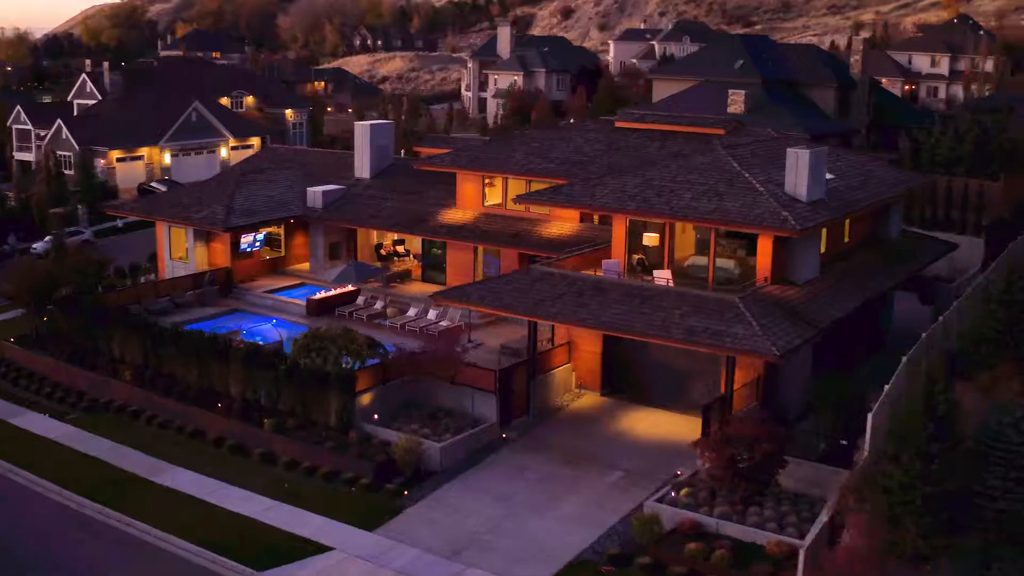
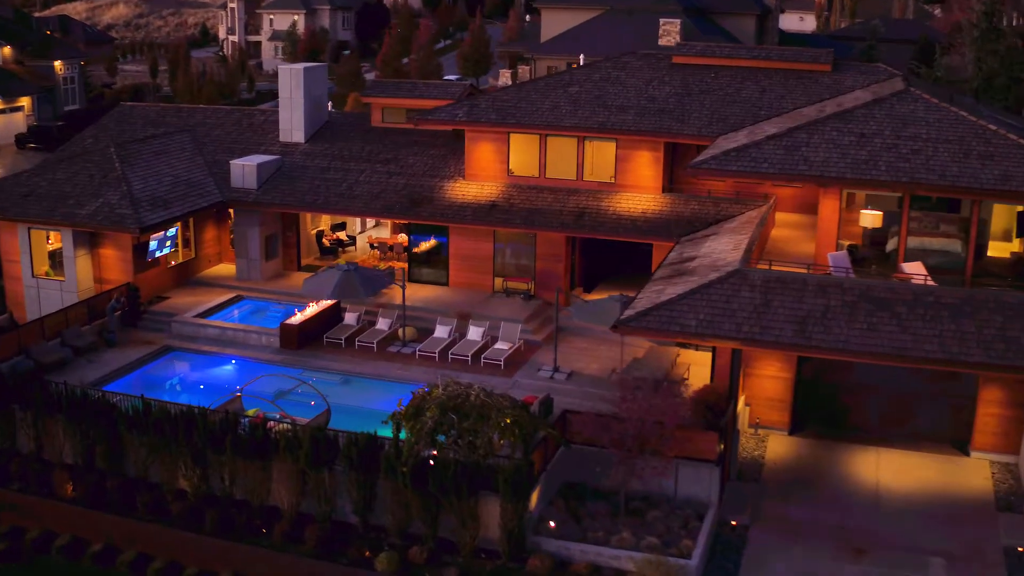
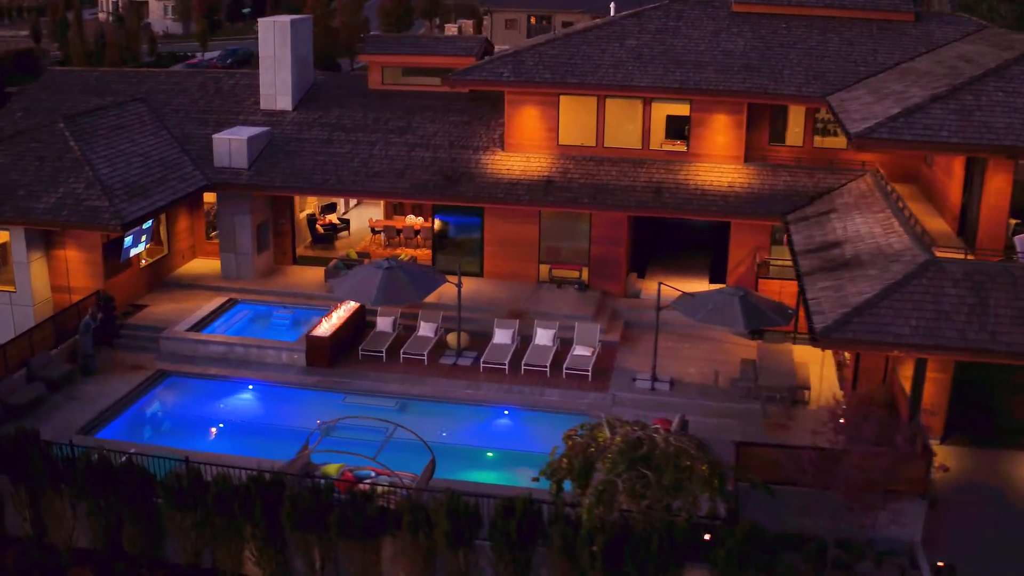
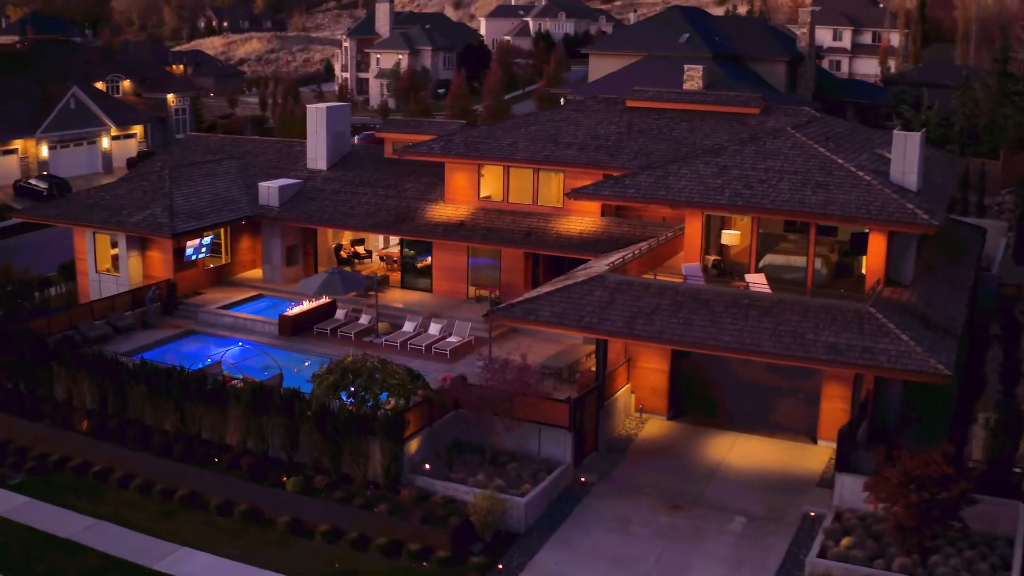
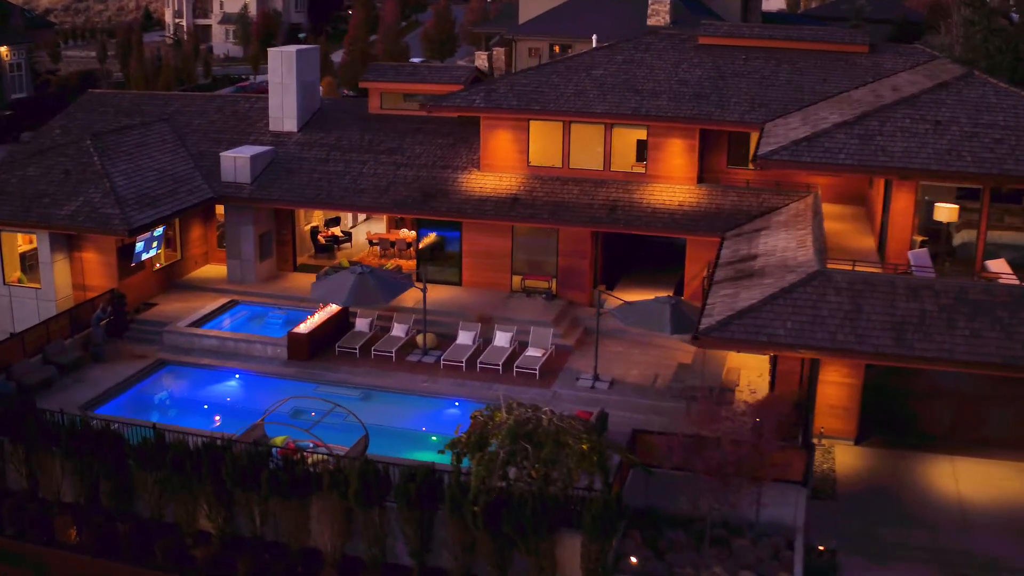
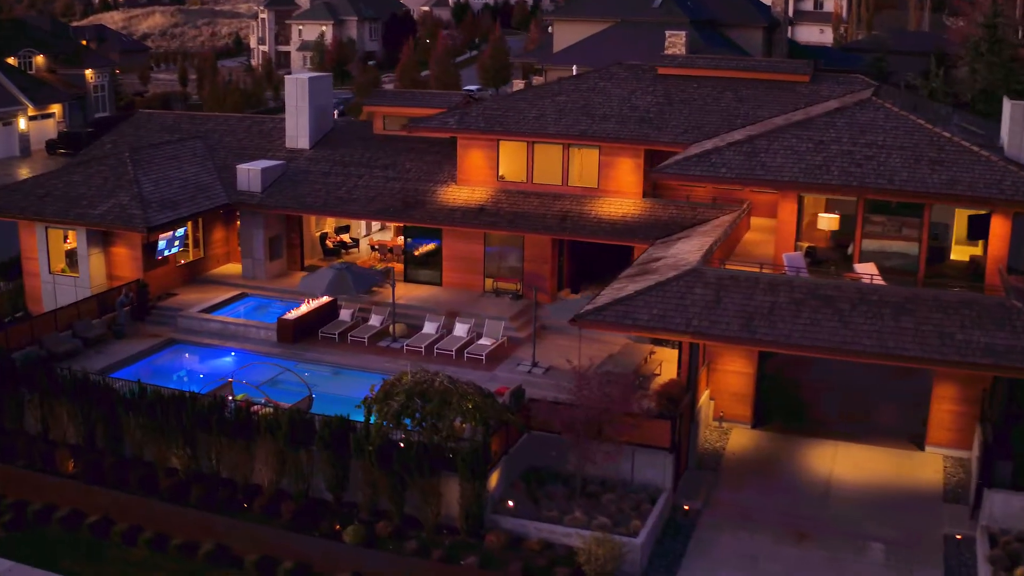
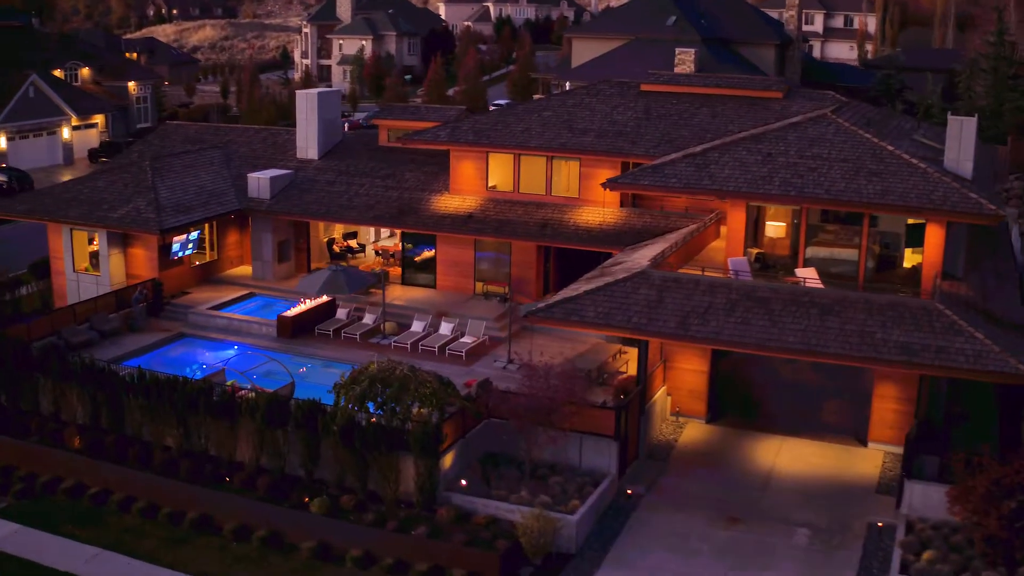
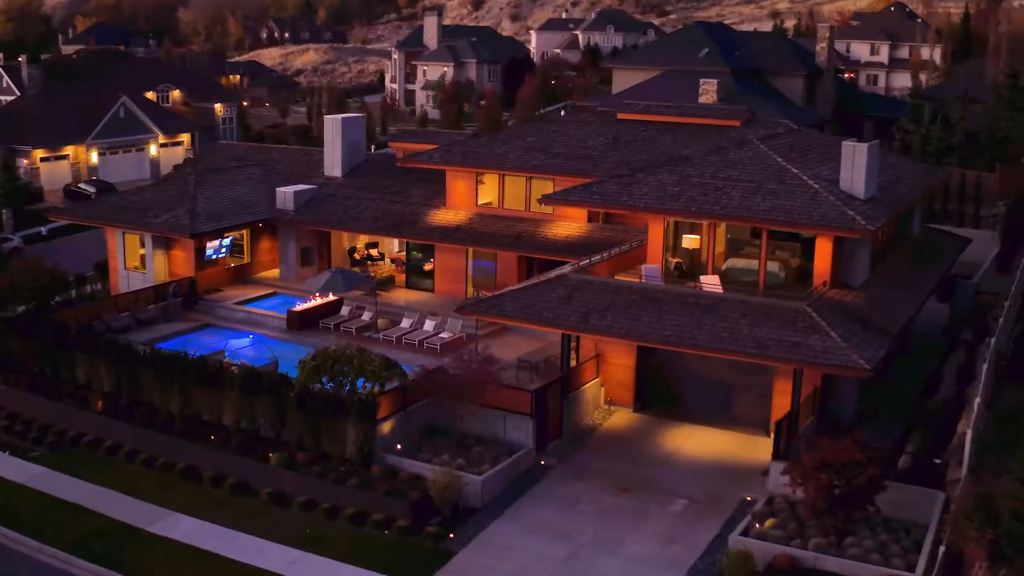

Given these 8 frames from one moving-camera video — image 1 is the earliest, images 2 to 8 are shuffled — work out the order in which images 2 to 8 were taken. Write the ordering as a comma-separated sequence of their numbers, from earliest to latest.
8, 4, 7, 6, 2, 5, 3
